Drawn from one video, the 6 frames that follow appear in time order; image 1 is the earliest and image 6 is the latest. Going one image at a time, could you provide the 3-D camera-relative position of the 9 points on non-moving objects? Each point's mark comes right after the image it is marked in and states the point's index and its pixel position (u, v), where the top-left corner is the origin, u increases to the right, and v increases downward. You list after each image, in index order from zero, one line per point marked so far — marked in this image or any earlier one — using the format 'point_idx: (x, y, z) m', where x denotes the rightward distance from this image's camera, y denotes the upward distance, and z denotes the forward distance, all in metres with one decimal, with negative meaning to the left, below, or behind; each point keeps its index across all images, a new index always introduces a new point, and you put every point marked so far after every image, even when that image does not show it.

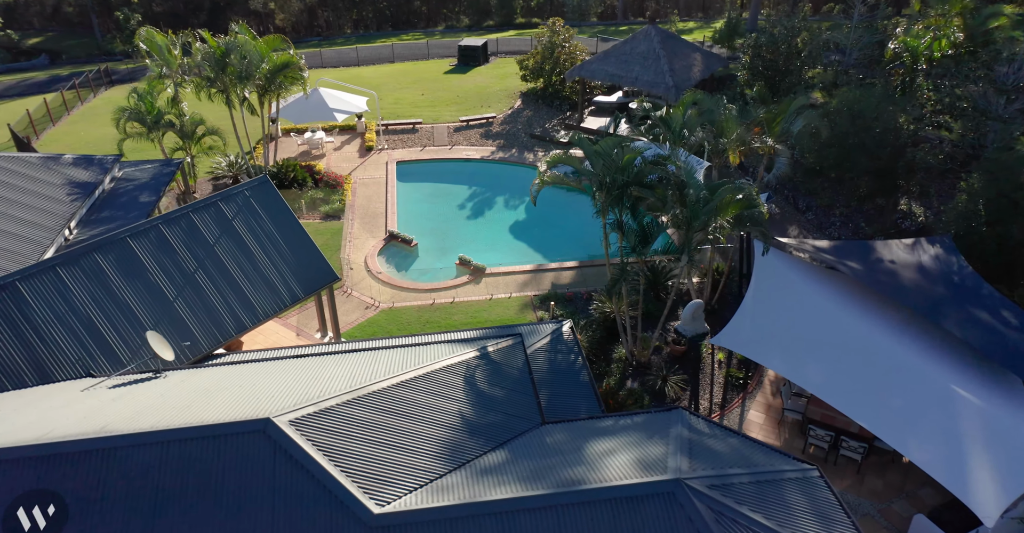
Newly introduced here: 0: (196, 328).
0: (-8.9, -1.7, +18.0) m
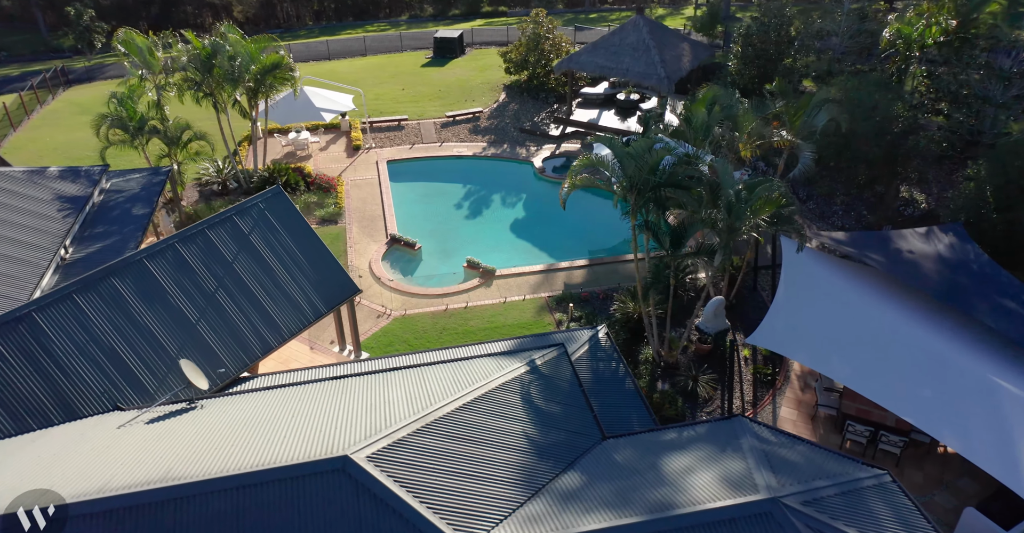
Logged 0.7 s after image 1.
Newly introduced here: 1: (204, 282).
0: (-7.8, -2.2, +17.1) m
1: (-8.5, -0.5, +17.6) m
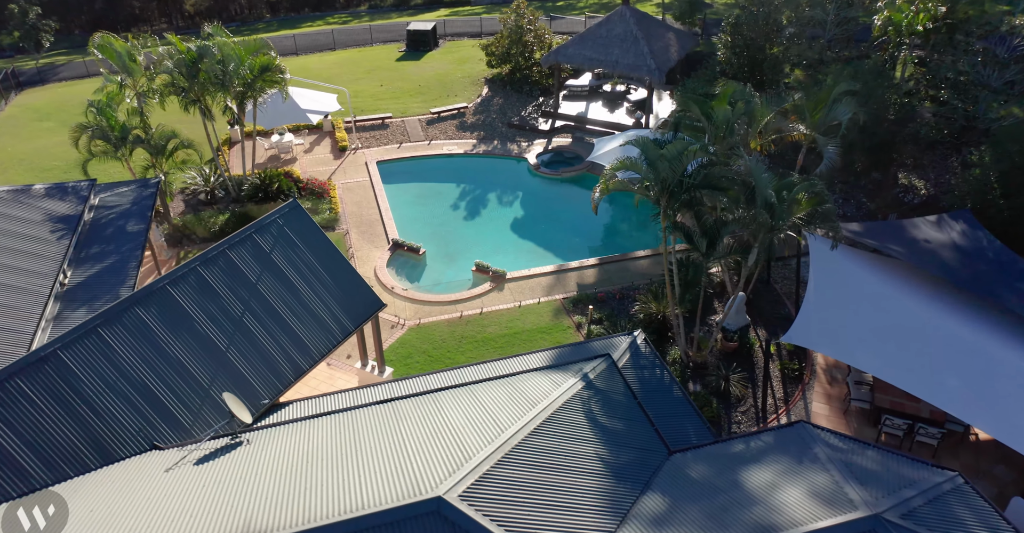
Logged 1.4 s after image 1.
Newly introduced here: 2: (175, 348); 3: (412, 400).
0: (-6.6, -2.8, +16.3) m
1: (-7.4, -1.1, +16.7) m
2: (-8.1, -2.0, +15.3) m
3: (-2.4, -3.2, +15.2) m
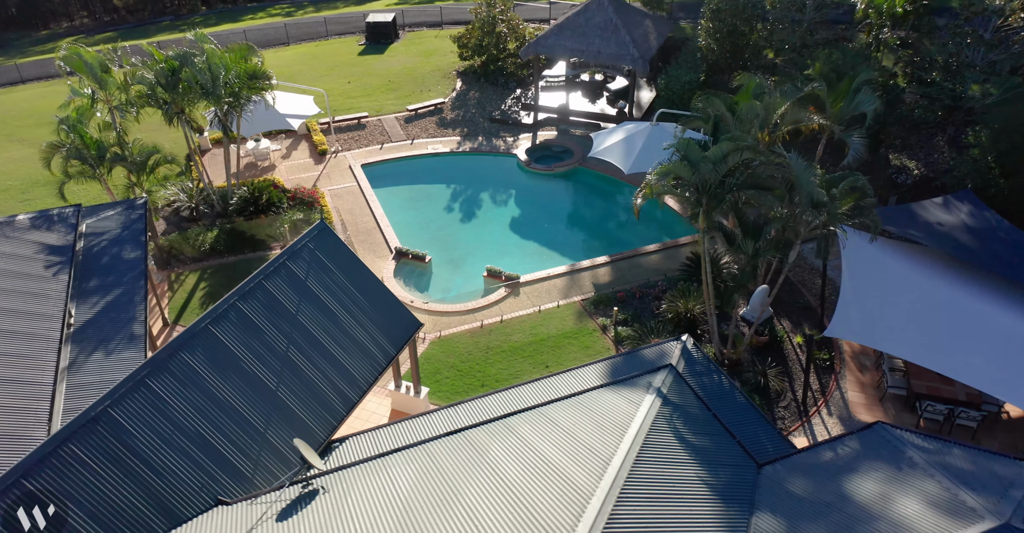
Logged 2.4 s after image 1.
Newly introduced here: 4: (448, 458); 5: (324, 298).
0: (-5.0, -3.6, +15.3) m
1: (-5.9, -1.9, +15.6) m
2: (-6.4, -2.9, +14.2) m
3: (-0.6, -3.7, +14.6) m
4: (-1.4, -4.1, +13.4) m
5: (-5.1, -0.9, +17.2) m
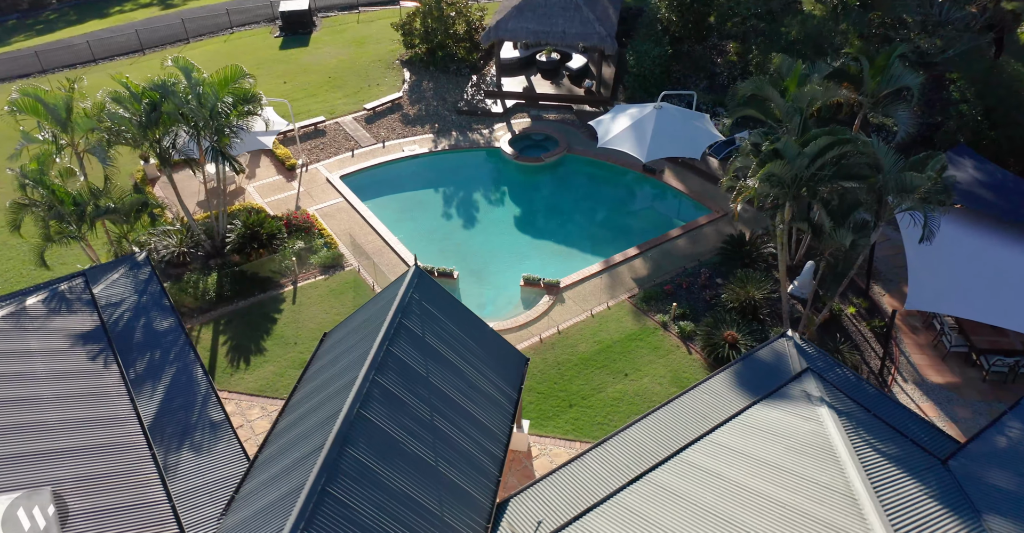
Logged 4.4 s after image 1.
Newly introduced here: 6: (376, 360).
0: (-0.9, -4.9, +14.1) m
1: (-2.1, -3.3, +14.2) m
2: (-2.3, -4.4, +12.7) m
3: (+3.4, -4.5, +14.0) m
4: (+3.0, -5.0, +12.7) m
5: (-1.7, -2.1, +15.8) m
6: (-3.0, -2.1, +14.1) m
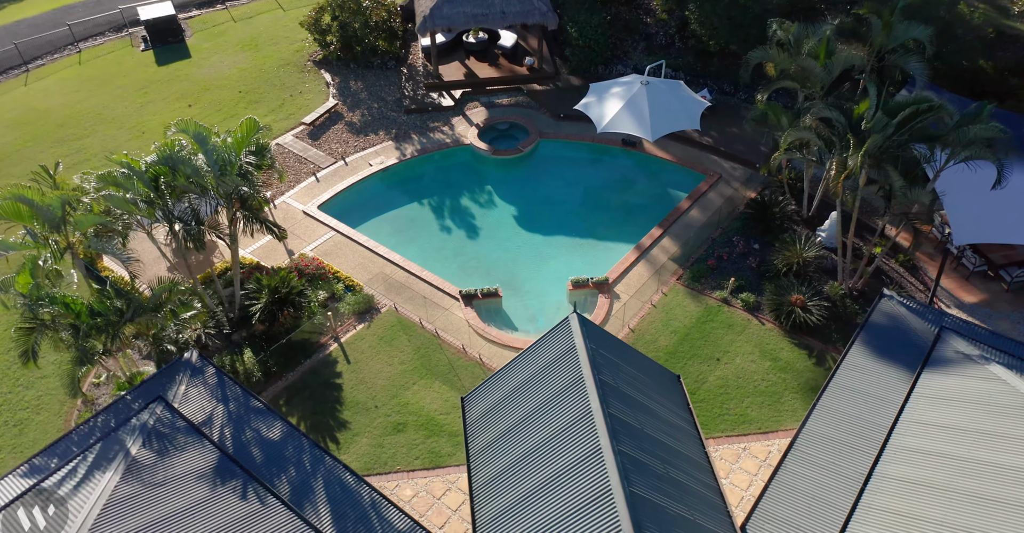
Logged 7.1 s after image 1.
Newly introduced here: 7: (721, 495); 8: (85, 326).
0: (+4.7, -5.8, +14.0) m
1: (+3.3, -4.4, +13.8) m
2: (+3.6, -5.6, +12.4) m
3: (+8.8, -4.5, +14.8) m
4: (+8.7, -5.1, +13.5) m
5: (+3.1, -3.2, +15.3) m
6: (+2.1, -3.5, +13.4) m
7: (+5.1, -5.5, +15.0) m
8: (-12.5, -1.7, +18.5) m
